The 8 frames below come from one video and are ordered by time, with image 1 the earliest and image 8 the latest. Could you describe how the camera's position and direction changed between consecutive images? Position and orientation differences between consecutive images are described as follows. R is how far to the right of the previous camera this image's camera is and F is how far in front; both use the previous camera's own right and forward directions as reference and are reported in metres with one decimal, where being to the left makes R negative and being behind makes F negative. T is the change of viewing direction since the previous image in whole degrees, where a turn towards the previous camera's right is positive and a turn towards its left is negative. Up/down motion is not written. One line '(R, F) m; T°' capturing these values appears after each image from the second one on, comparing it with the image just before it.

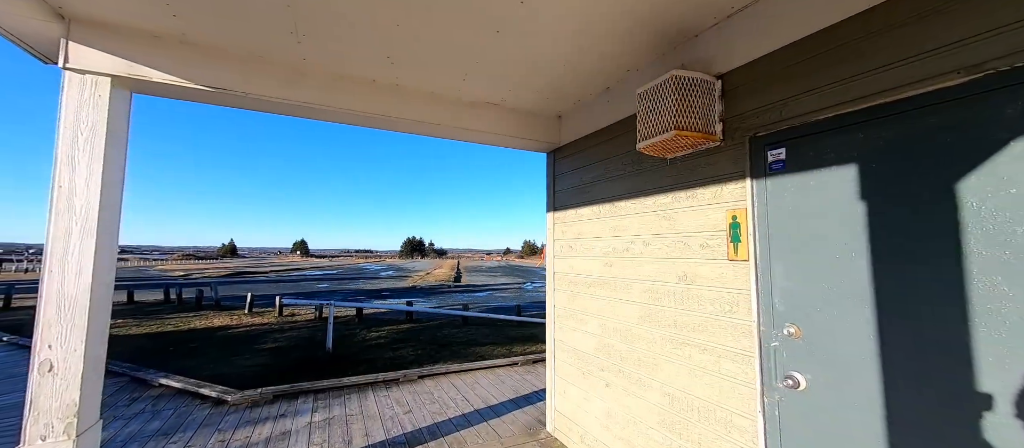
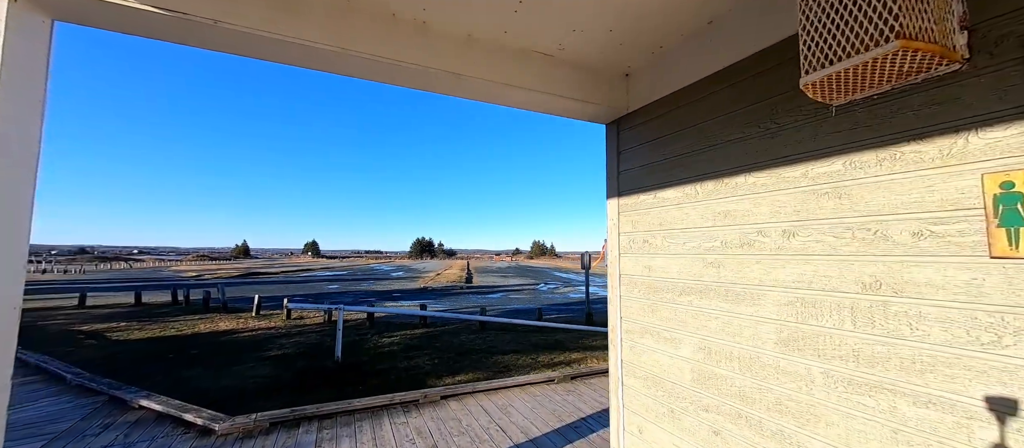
(-0.3, +0.7) m; -1°
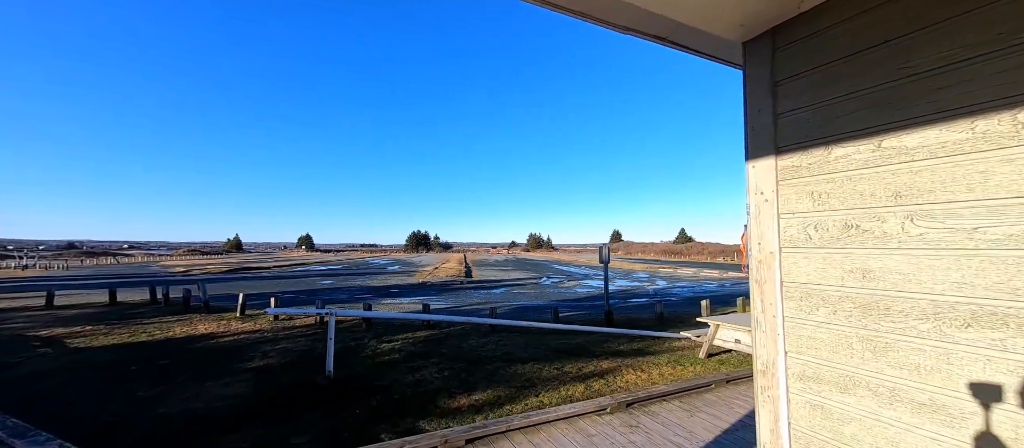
(-0.4, +1.0) m; +1°
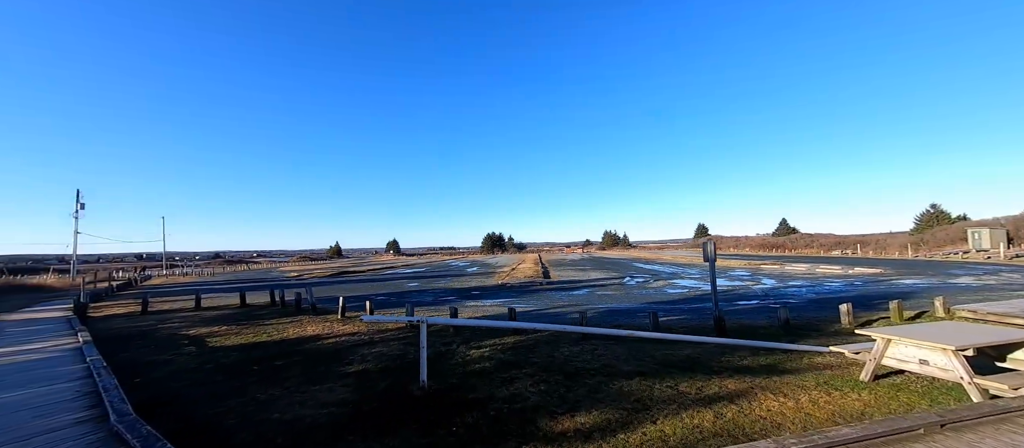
(-0.3, +0.5) m; -11°
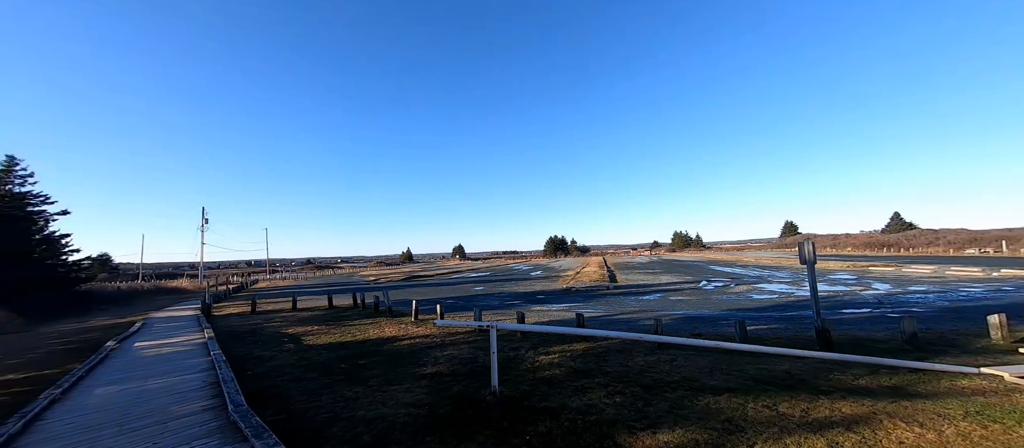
(-0.1, +0.1) m; -10°
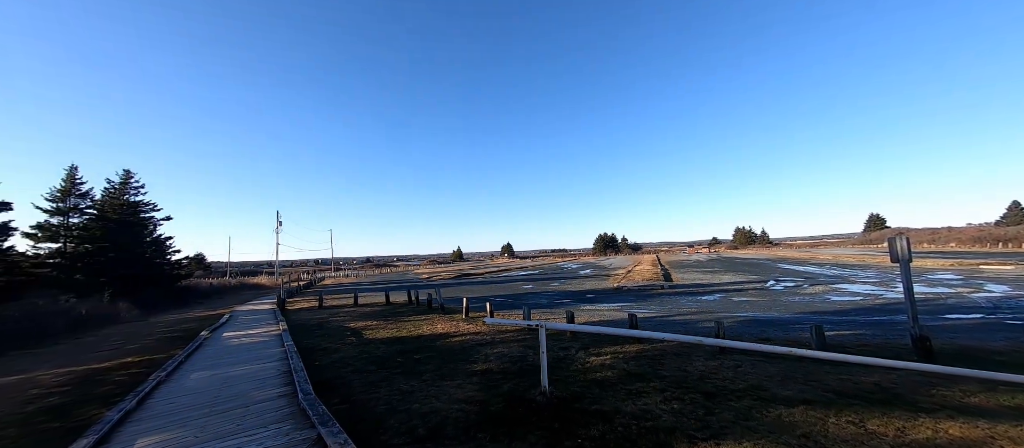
(0.0, +0.1) m; -7°
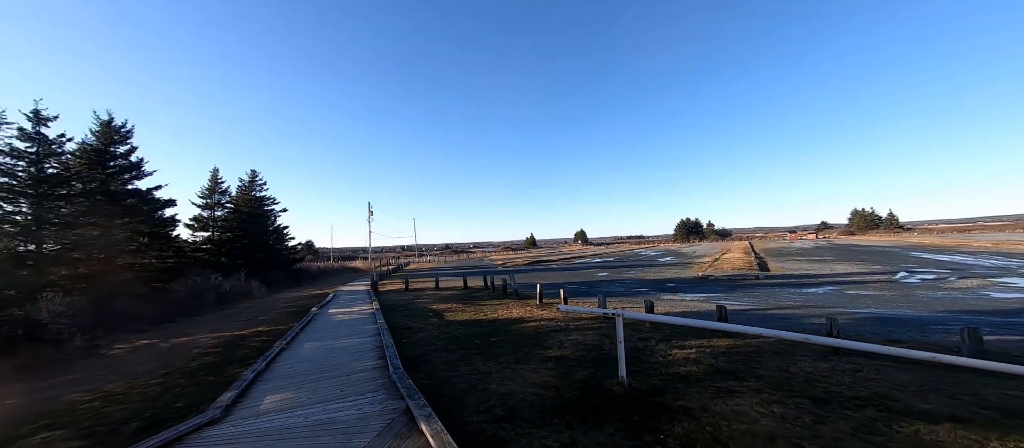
(0.0, +0.1) m; -11°
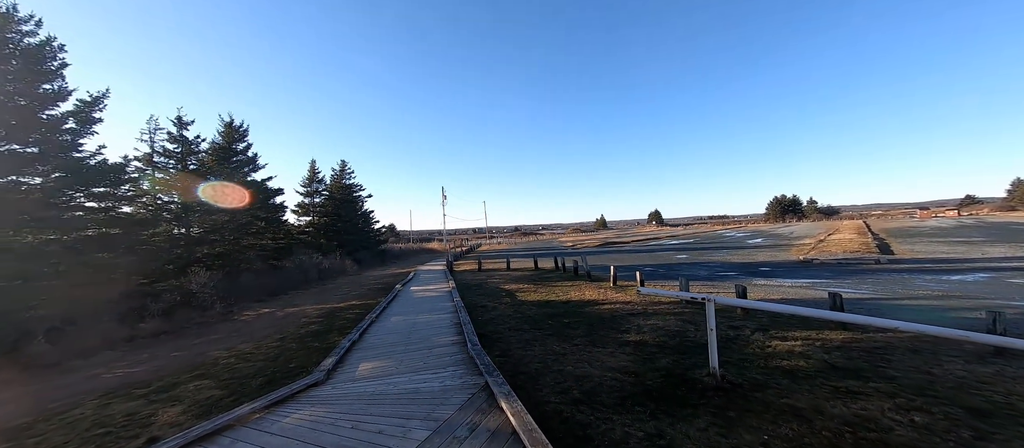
(-0.1, +0.2) m; -11°
